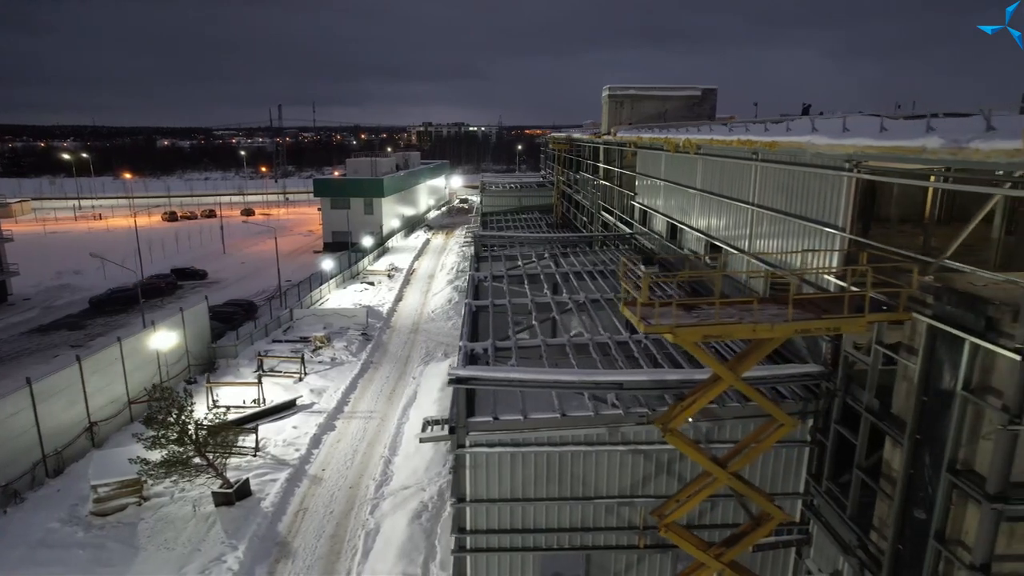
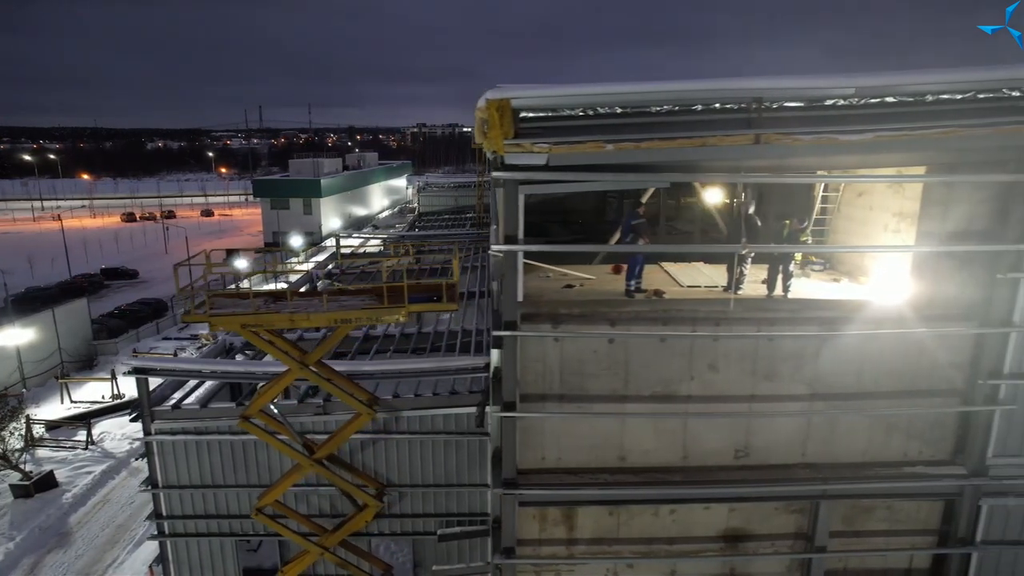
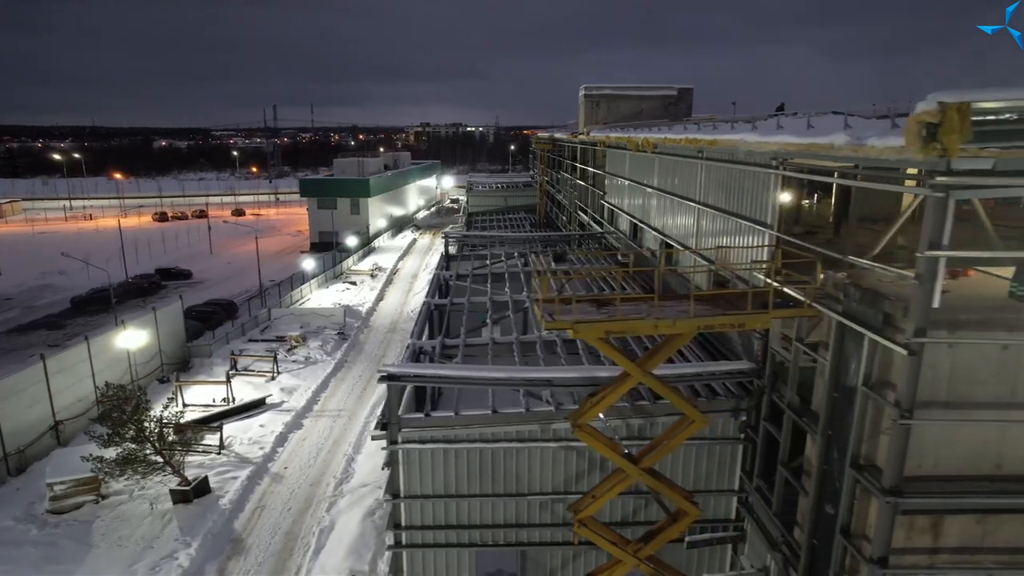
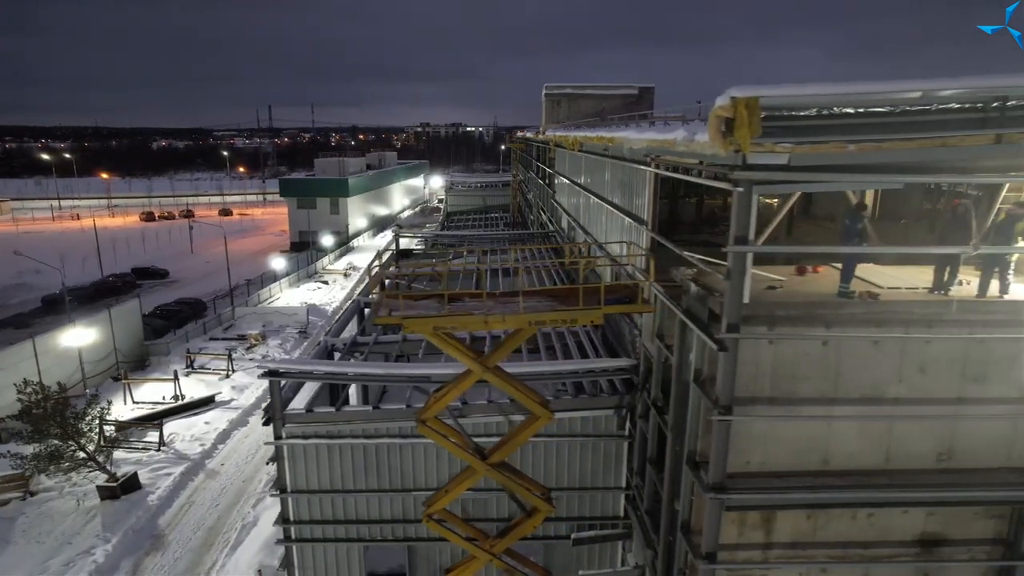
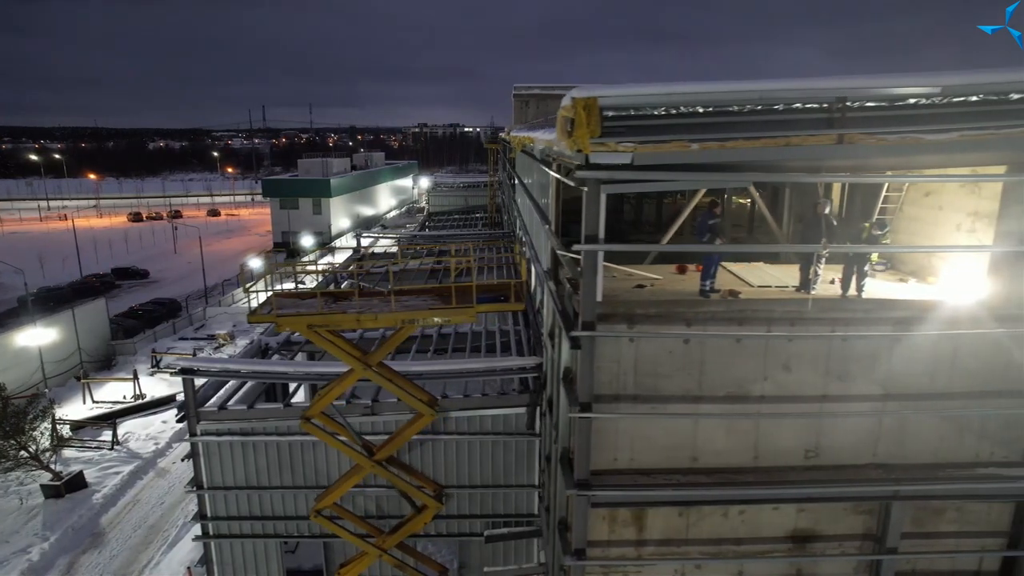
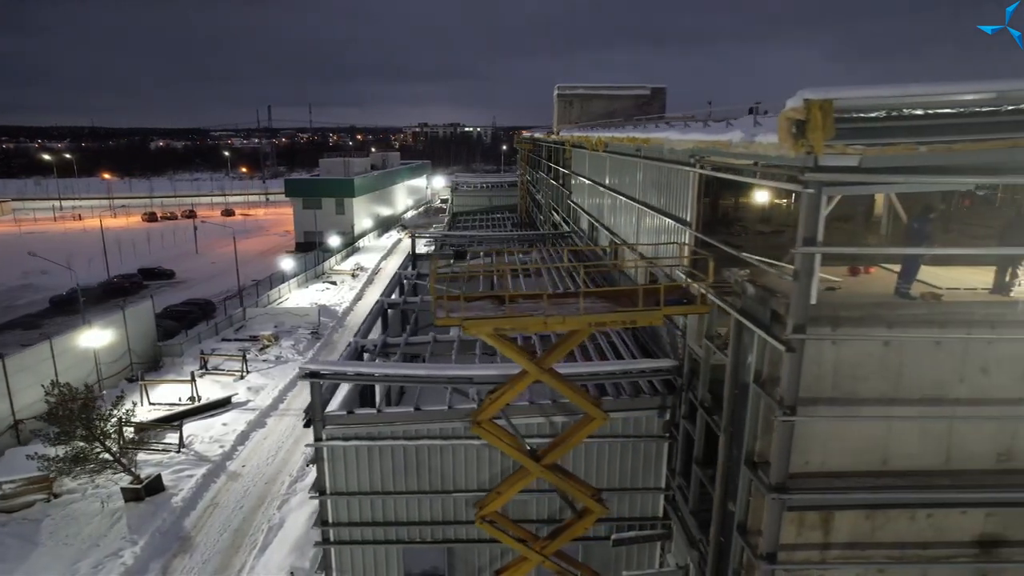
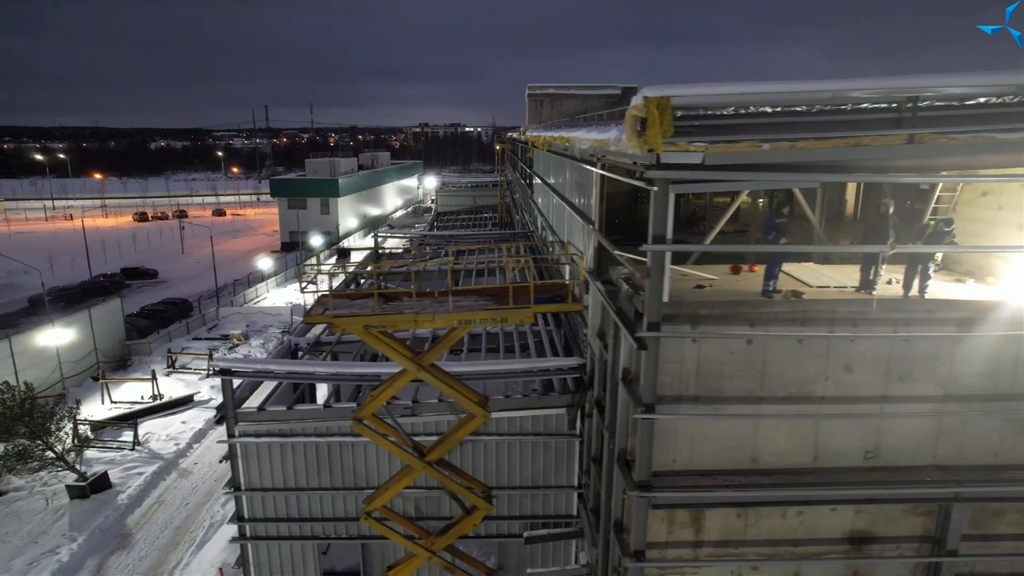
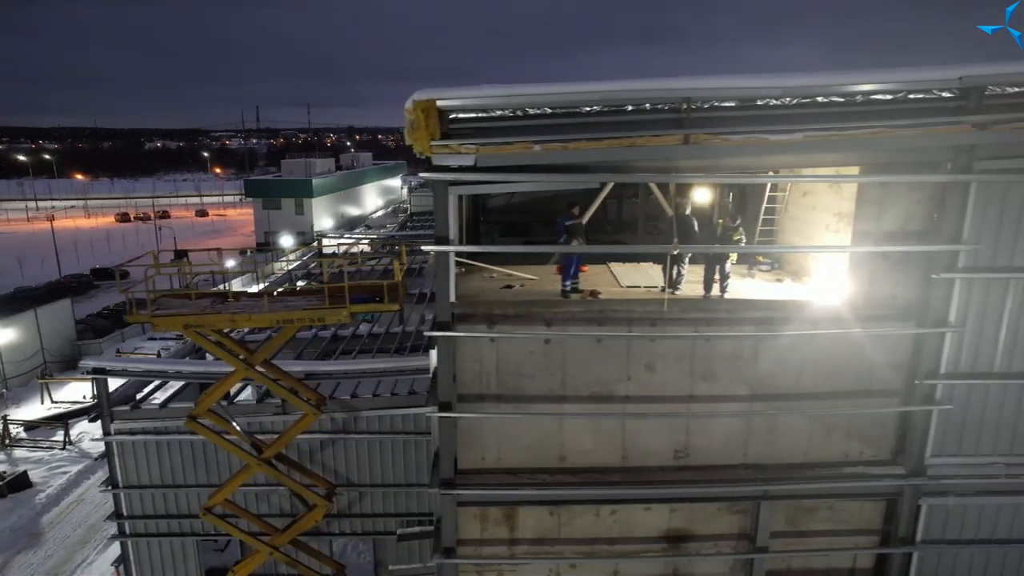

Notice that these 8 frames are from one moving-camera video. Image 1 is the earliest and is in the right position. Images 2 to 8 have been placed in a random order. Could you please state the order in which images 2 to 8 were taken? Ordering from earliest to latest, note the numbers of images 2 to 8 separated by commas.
3, 6, 4, 7, 5, 2, 8
